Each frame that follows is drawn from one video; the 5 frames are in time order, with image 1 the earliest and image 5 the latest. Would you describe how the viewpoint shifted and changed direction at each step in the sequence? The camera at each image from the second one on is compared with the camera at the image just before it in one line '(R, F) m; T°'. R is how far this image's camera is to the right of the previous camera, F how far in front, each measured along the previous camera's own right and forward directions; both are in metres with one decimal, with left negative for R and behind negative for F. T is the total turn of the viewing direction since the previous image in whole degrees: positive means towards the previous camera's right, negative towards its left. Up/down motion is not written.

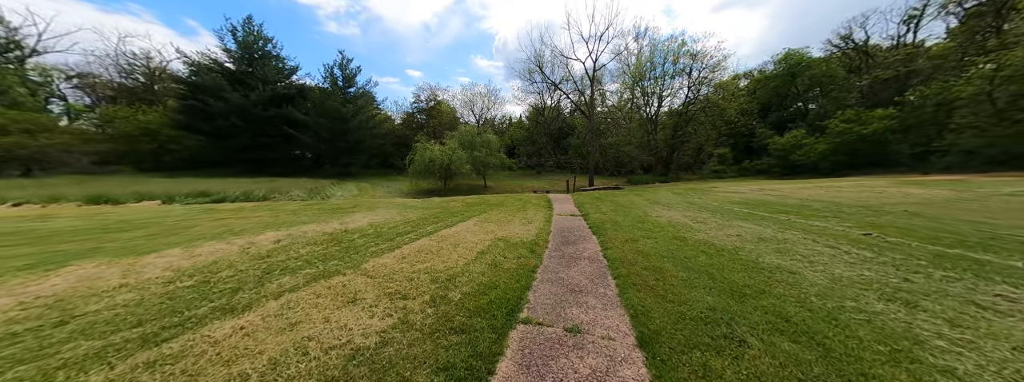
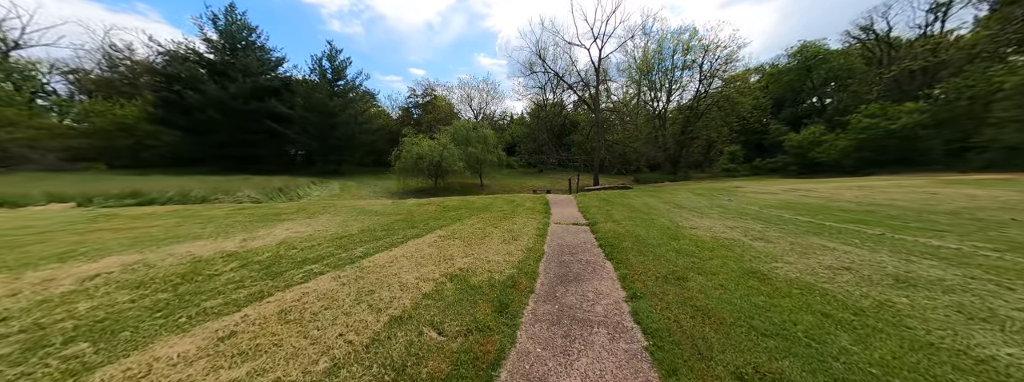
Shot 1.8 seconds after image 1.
(+0.5, +2.3) m; -1°
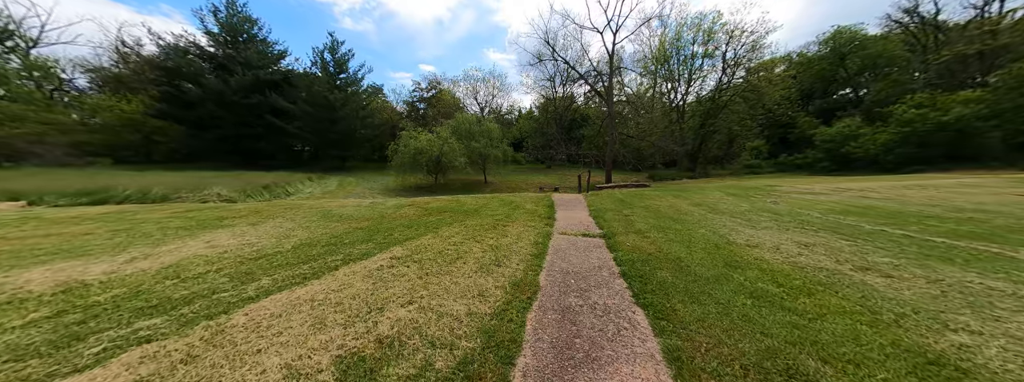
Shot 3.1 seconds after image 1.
(+0.4, +1.6) m; -2°
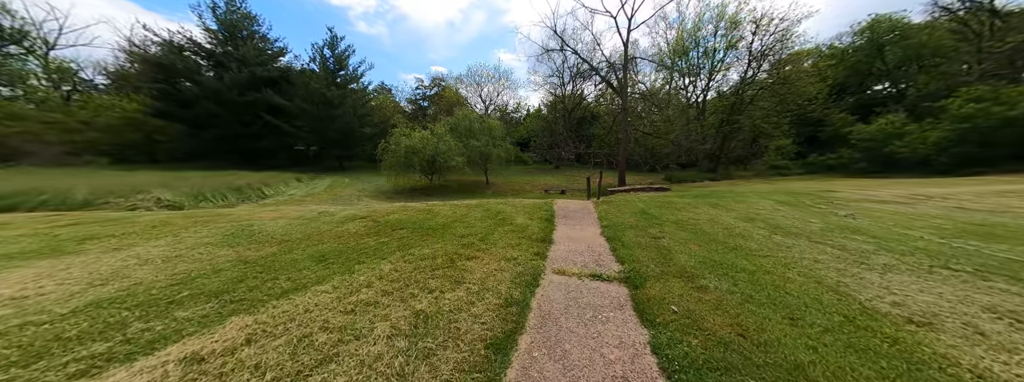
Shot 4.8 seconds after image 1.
(+0.6, +2.0) m; -2°
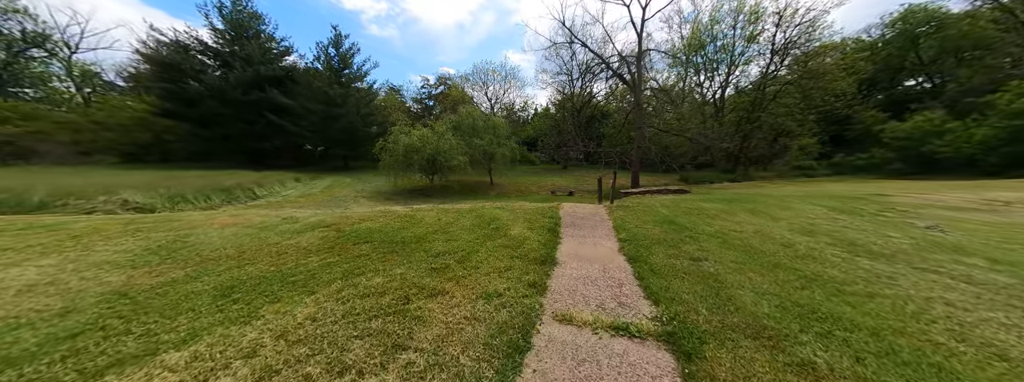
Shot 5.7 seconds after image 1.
(+0.2, +1.1) m; -2°
